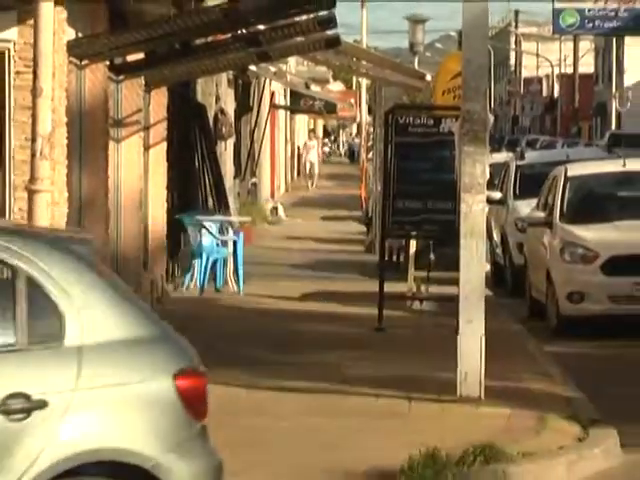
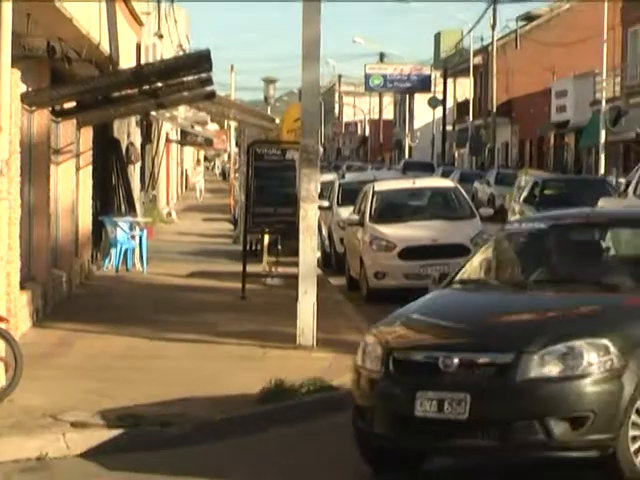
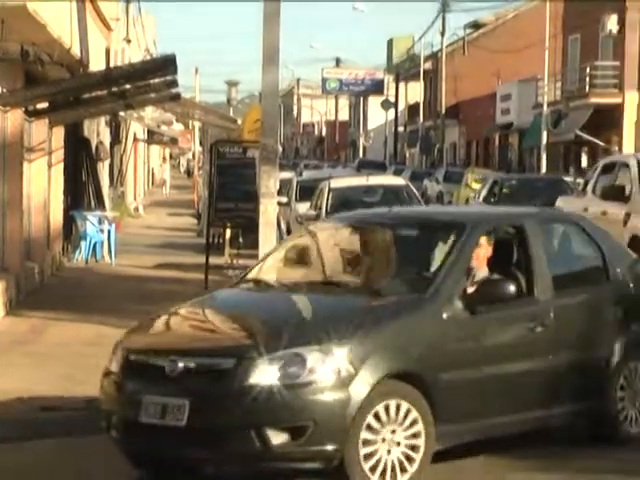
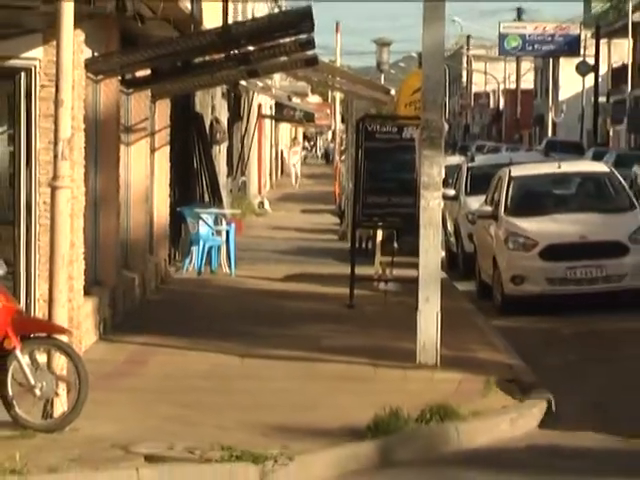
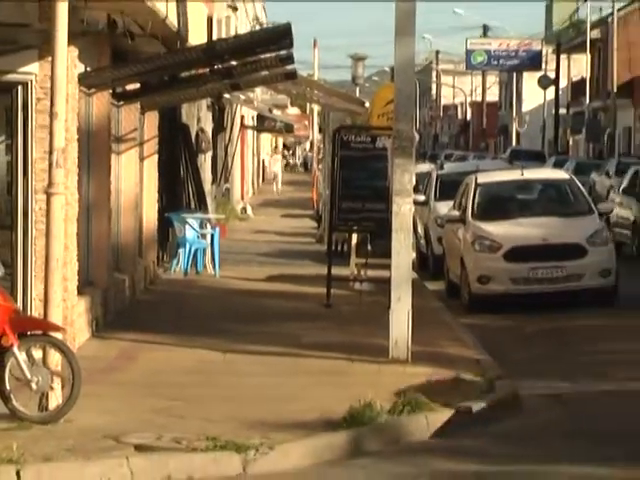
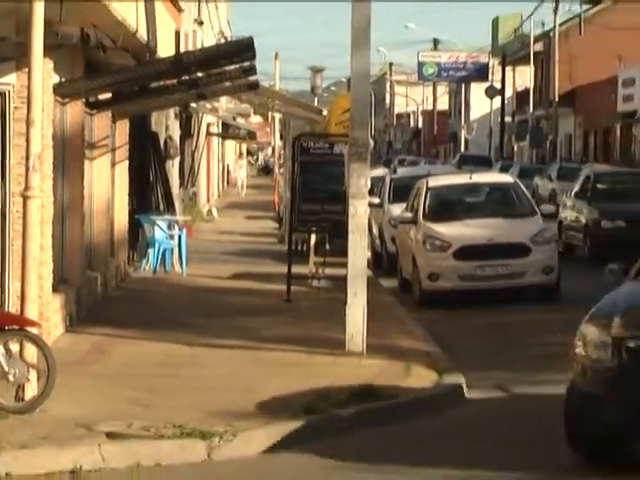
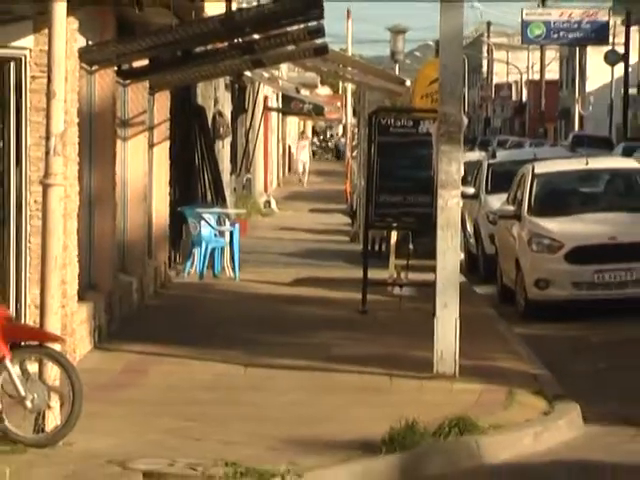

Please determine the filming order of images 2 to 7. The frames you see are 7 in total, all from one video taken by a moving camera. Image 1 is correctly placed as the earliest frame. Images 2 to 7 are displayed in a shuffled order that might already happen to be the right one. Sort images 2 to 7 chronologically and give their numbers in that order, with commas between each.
7, 4, 5, 6, 2, 3
